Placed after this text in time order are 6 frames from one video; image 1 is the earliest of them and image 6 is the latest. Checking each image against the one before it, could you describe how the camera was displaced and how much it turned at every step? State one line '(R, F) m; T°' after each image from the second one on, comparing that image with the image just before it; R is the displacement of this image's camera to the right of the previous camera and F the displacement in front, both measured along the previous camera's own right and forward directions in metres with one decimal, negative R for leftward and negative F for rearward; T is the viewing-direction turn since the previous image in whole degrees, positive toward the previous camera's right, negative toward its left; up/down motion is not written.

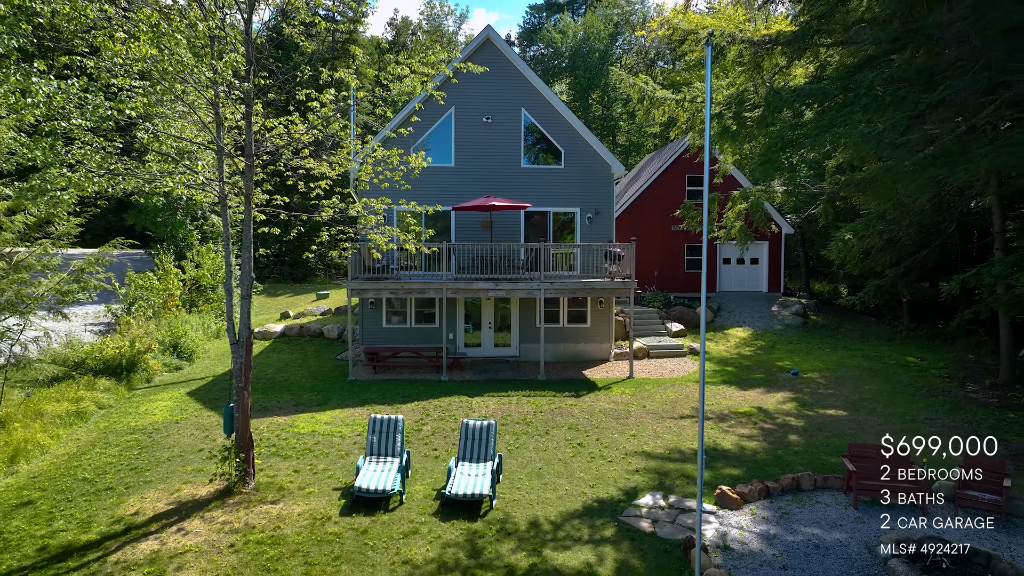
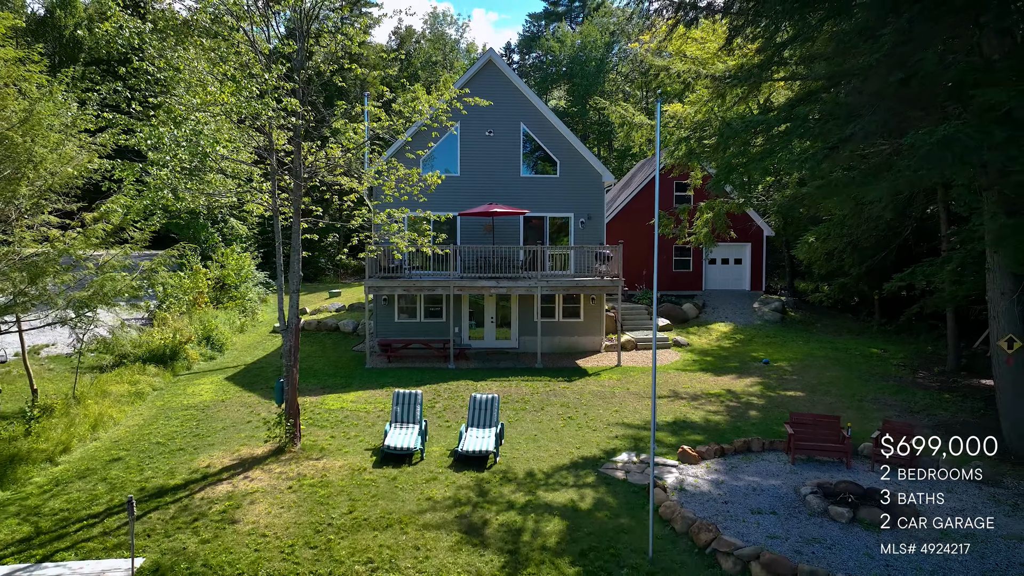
(0.0, -1.8) m; 0°
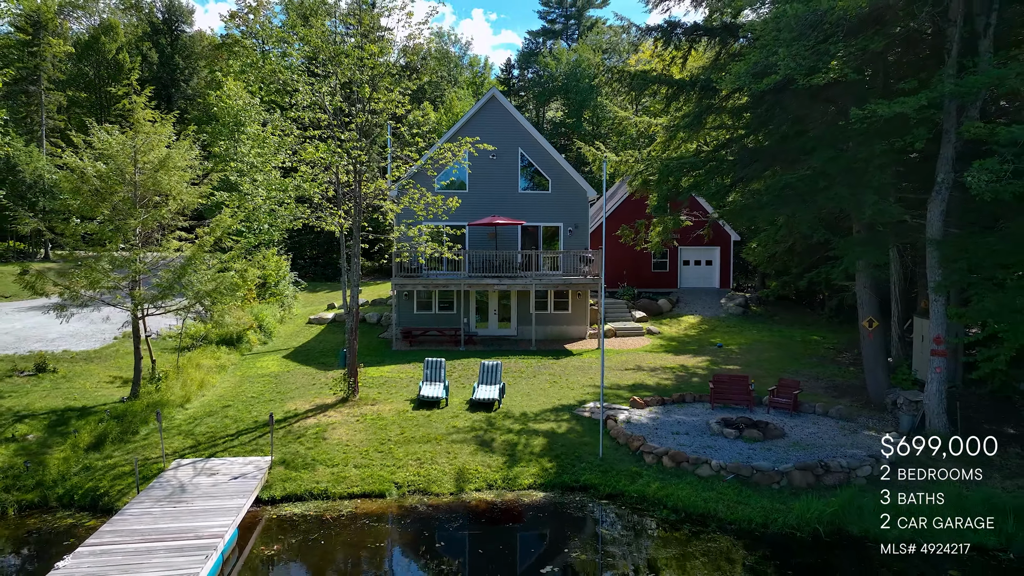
(0.0, -3.8) m; 0°
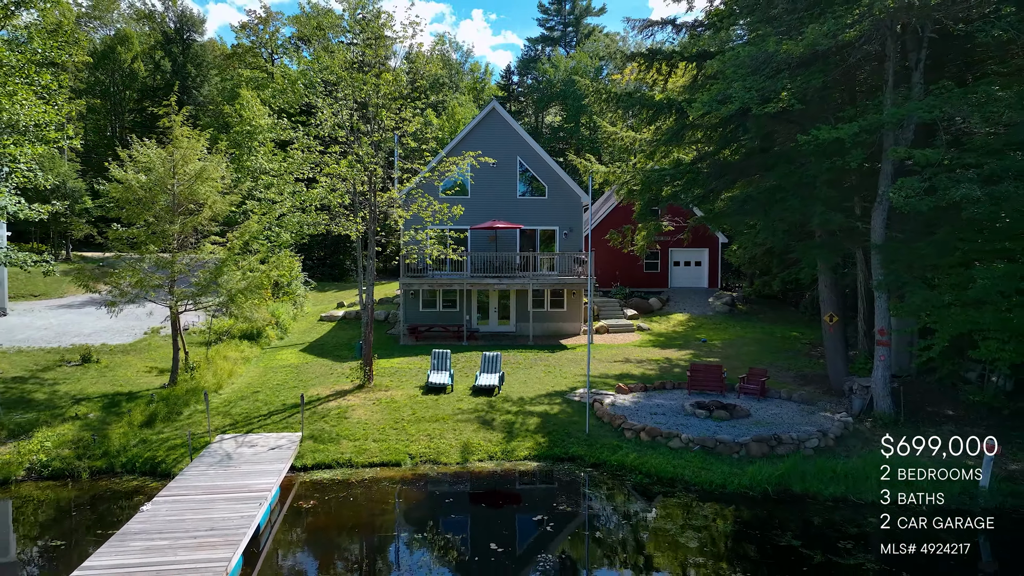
(0.0, -1.6) m; 0°
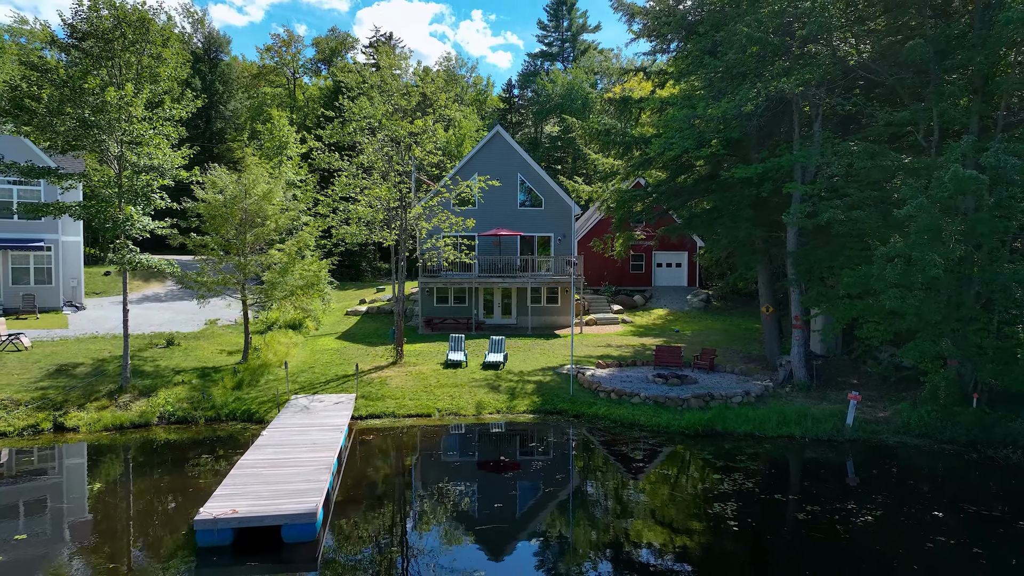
(0.0, -3.9) m; 0°
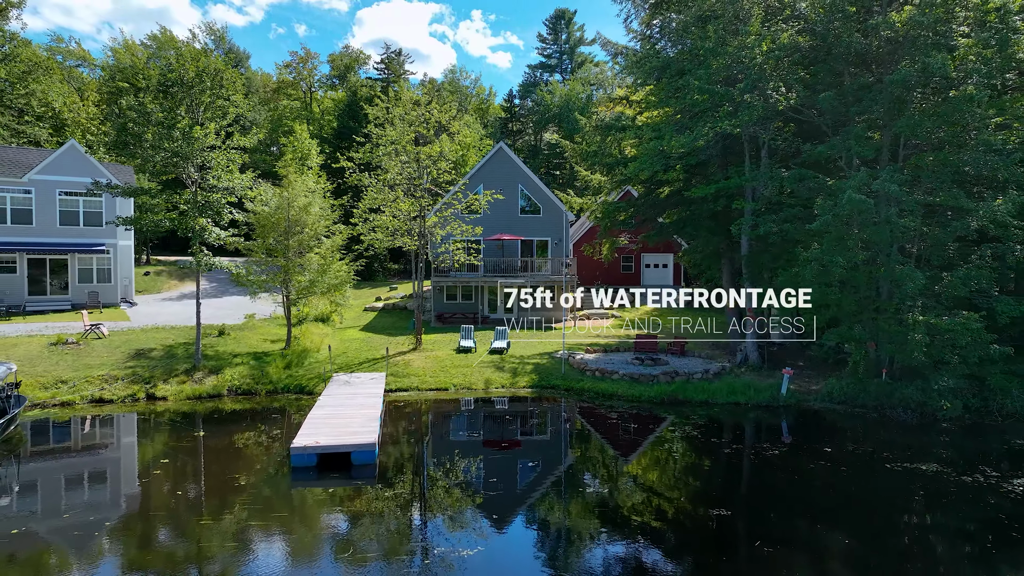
(-0.1, -3.4) m; 0°
